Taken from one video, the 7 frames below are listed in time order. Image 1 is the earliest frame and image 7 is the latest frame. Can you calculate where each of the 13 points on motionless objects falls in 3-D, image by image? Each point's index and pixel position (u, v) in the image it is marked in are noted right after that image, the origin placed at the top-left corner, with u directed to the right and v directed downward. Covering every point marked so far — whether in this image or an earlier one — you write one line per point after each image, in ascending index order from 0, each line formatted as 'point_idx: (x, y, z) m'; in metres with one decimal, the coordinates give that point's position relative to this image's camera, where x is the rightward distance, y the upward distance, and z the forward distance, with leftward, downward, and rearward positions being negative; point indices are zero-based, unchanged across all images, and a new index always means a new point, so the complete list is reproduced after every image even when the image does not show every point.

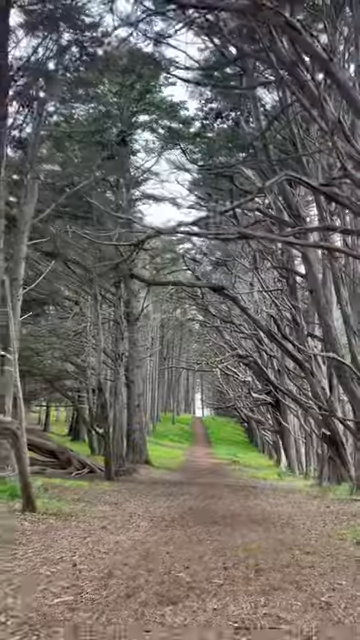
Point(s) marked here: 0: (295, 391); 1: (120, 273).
0: (+4.1, -2.5, +18.2) m
1: (-1.6, +1.2, +13.0) m
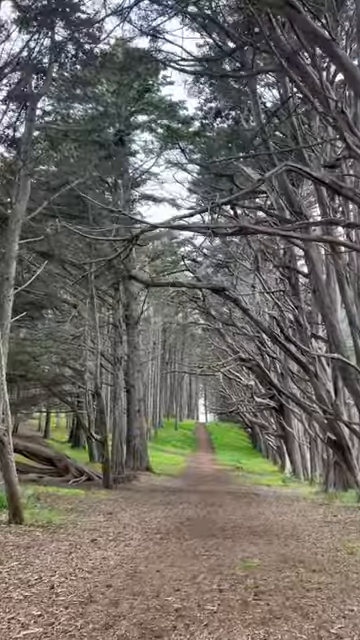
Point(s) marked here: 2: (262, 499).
0: (+4.2, -2.6, +17.8) m
1: (-1.6, +1.1, +12.7) m
2: (+2.3, -5.1, +14.4) m
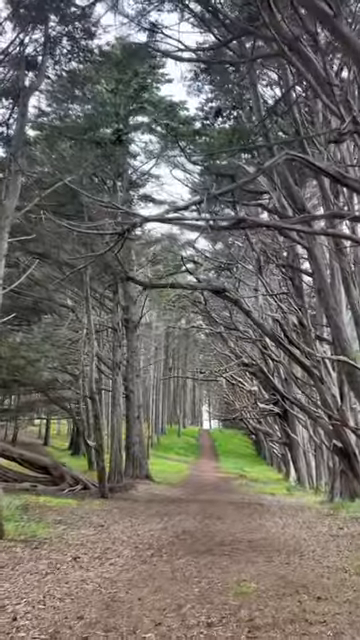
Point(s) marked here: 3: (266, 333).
0: (+4.2, -2.7, +17.4) m
1: (-1.6, +1.0, +12.4) m
2: (+2.3, -5.2, +13.9) m
3: (+1.8, -0.3, +11.0) m
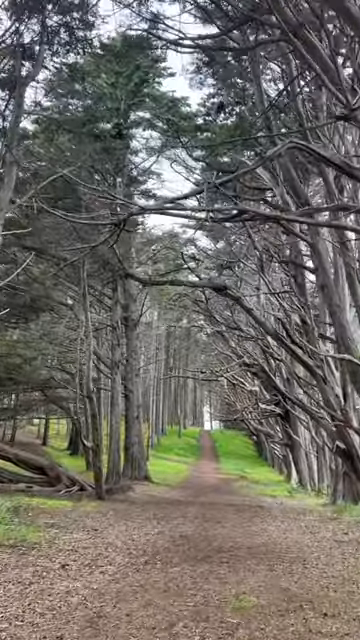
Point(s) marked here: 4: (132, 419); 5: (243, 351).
0: (+4.2, -2.7, +17.1) m
1: (-1.6, +1.1, +12.1) m
2: (+2.3, -5.1, +13.7) m
3: (+1.8, -0.2, +10.7) m
4: (-1.8, -3.7, +19.2) m
5: (+2.3, -1.1, +18.6) m
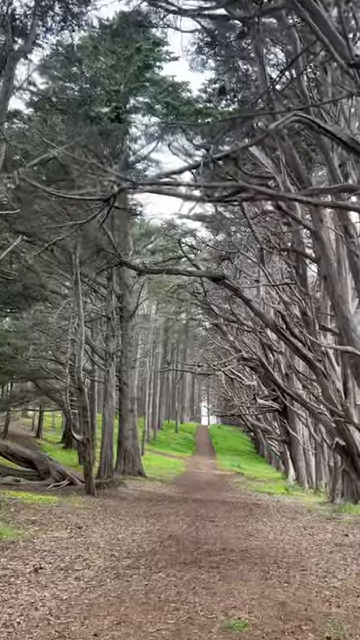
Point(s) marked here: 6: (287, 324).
0: (+4.1, -2.5, +16.8) m
1: (-1.7, +1.3, +11.7) m
2: (+2.1, -4.9, +13.3) m
3: (+1.7, -0.1, +10.3) m
4: (-2.0, -3.4, +18.9) m
5: (+2.2, -0.9, +18.3) m
6: (+2.3, -0.1, +11.1) m
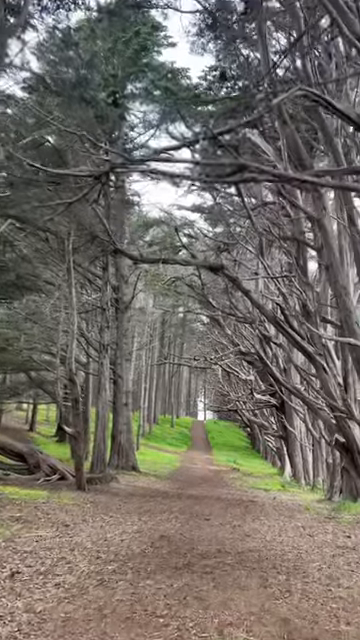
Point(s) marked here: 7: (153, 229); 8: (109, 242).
0: (+4.0, -2.3, +16.5) m
1: (-1.7, +1.5, +11.4) m
2: (+2.0, -4.8, +13.1) m
3: (+1.7, +0.1, +10.0) m
4: (-2.1, -3.2, +18.6) m
5: (+2.1, -0.7, +18.0) m
6: (+2.2, +0.1, +10.8) m
7: (-0.9, +3.0, +16.3) m
8: (-1.5, +1.6, +10.7) m
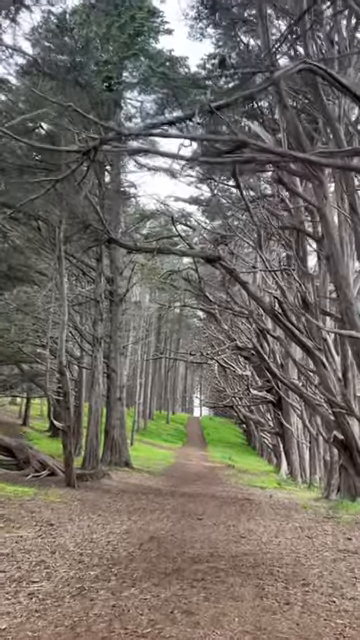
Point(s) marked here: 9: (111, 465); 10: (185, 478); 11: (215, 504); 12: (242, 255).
0: (+3.8, -2.2, +16.2) m
1: (-1.8, +1.7, +11.1) m
2: (+1.8, -4.6, +12.8) m
3: (+1.6, +0.2, +9.7) m
4: (-2.3, -2.9, +18.3) m
5: (+1.9, -0.5, +17.7) m
6: (+2.1, +0.2, +10.5) m
7: (-1.0, +3.2, +16.0) m
8: (-1.5, +1.8, +10.3) m
9: (-2.4, -5.2, +18.3) m
10: (+0.2, -5.9, +19.4) m
11: (+0.9, -4.6, +13.0) m
12: (+1.9, +1.9, +14.9) m
